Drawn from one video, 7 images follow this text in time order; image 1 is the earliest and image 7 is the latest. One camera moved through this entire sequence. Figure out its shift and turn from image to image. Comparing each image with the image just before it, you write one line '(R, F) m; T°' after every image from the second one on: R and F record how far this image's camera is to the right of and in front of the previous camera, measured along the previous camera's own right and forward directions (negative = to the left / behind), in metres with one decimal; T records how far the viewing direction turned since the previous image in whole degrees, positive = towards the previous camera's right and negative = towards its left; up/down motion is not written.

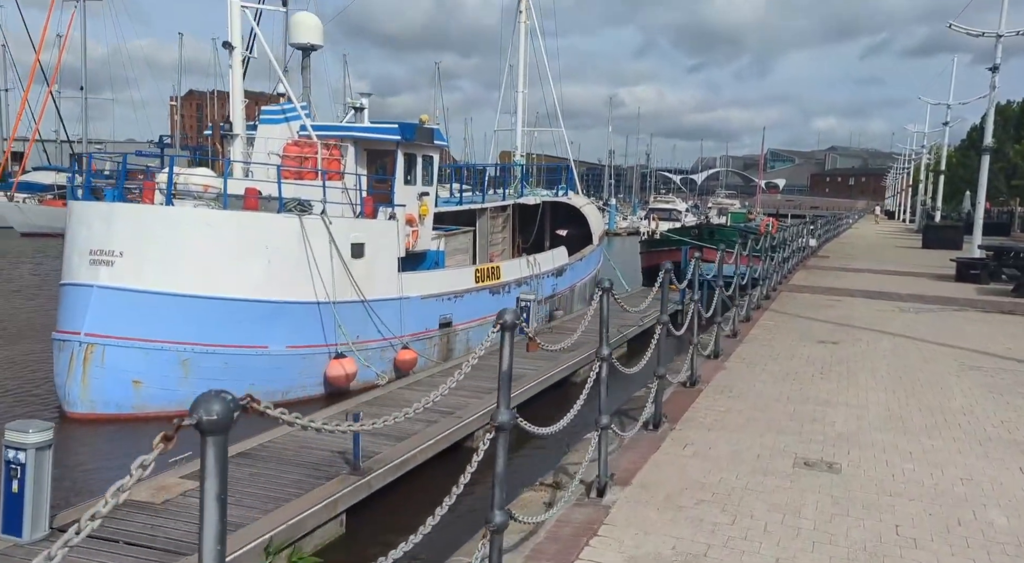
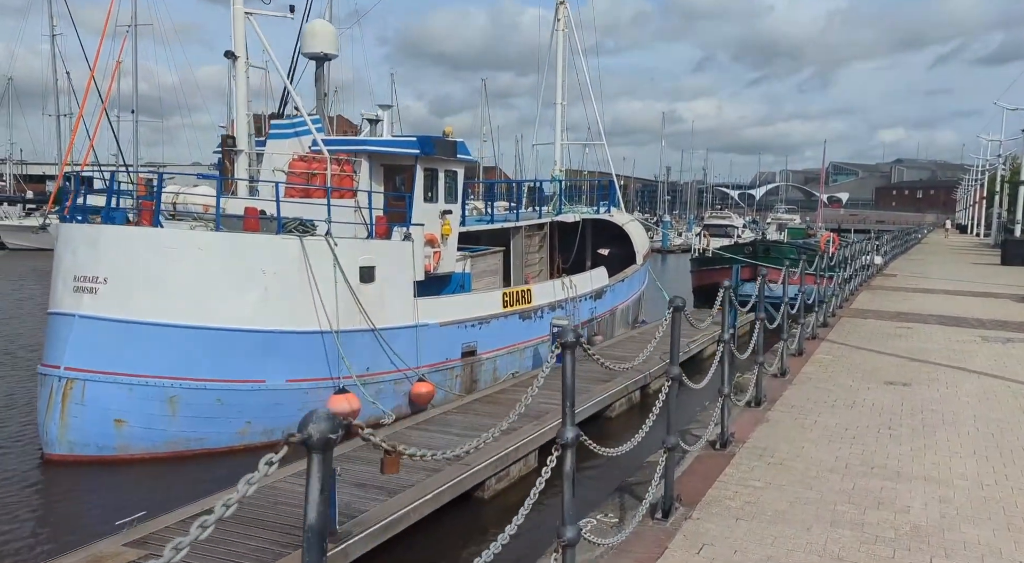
(+0.4, +1.1) m; -4°
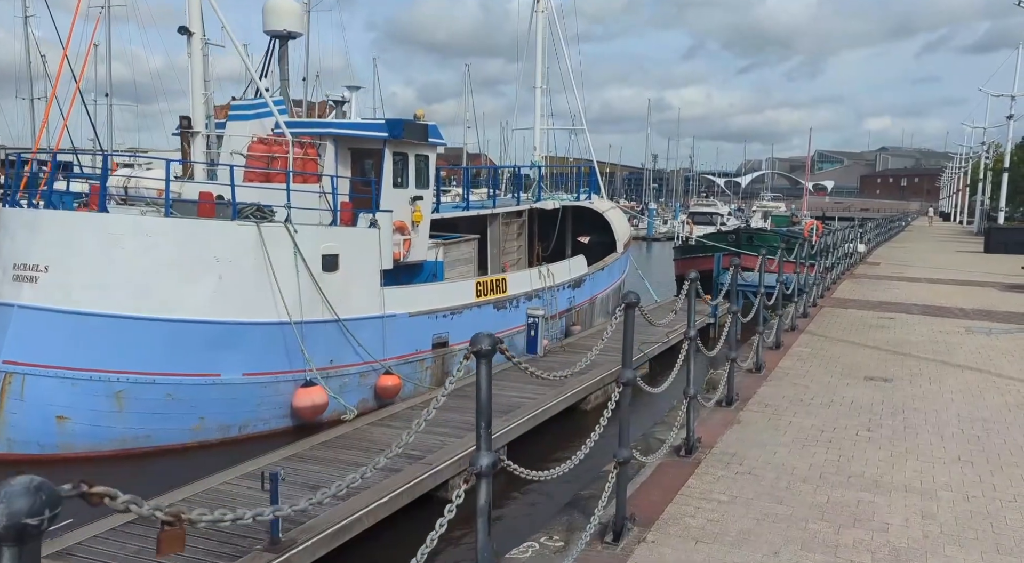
(+0.2, +0.4) m; +1°
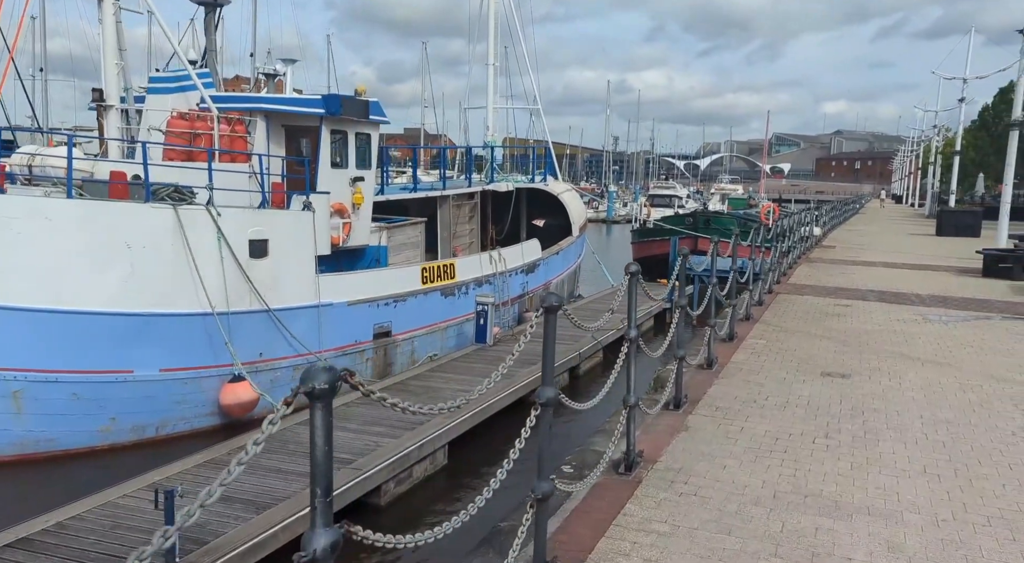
(+0.2, +0.5) m; +3°
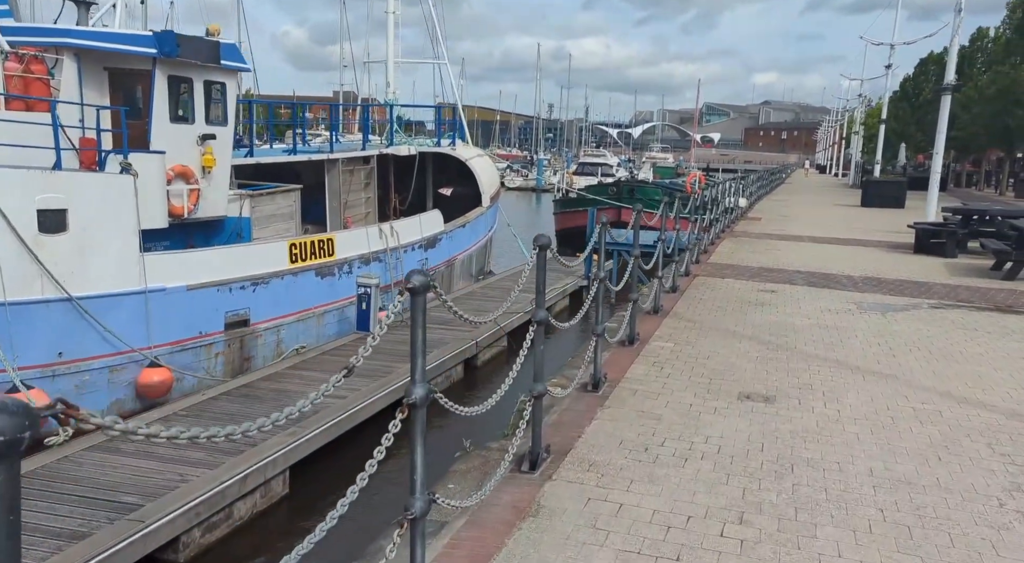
(+0.6, +1.6) m; +4°
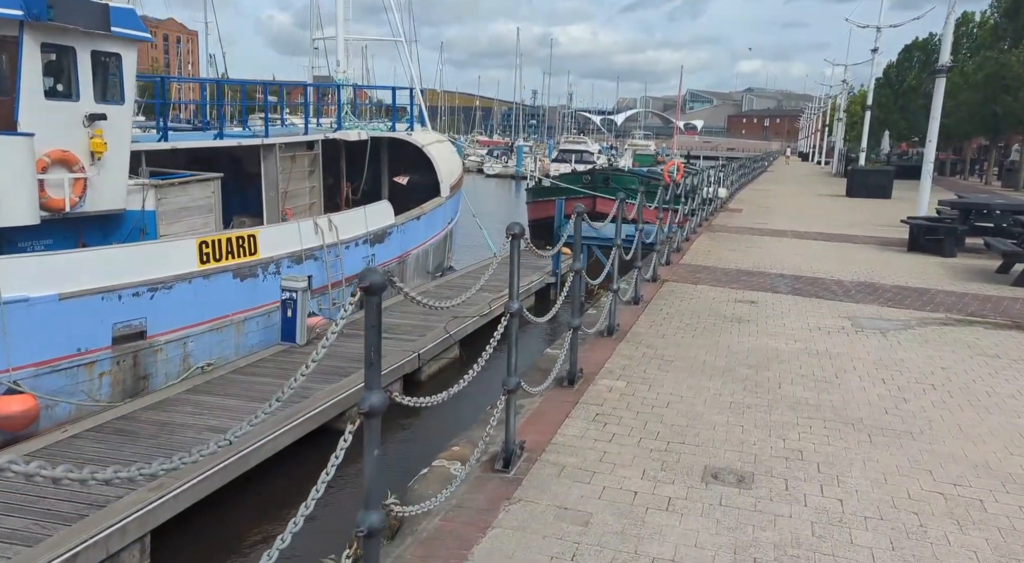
(+0.4, +1.3) m; +1°
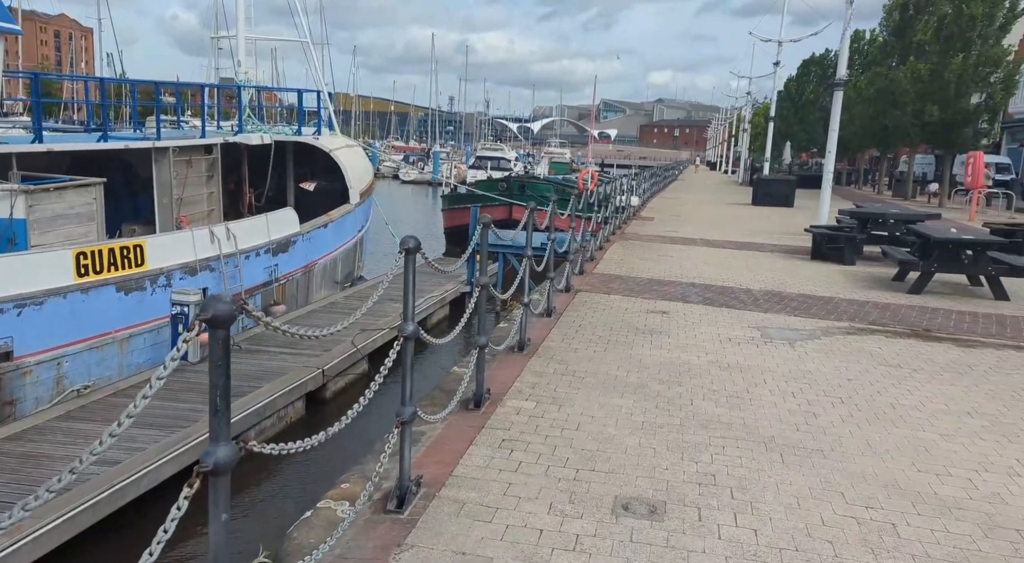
(+0.1, +0.3) m; +6°
